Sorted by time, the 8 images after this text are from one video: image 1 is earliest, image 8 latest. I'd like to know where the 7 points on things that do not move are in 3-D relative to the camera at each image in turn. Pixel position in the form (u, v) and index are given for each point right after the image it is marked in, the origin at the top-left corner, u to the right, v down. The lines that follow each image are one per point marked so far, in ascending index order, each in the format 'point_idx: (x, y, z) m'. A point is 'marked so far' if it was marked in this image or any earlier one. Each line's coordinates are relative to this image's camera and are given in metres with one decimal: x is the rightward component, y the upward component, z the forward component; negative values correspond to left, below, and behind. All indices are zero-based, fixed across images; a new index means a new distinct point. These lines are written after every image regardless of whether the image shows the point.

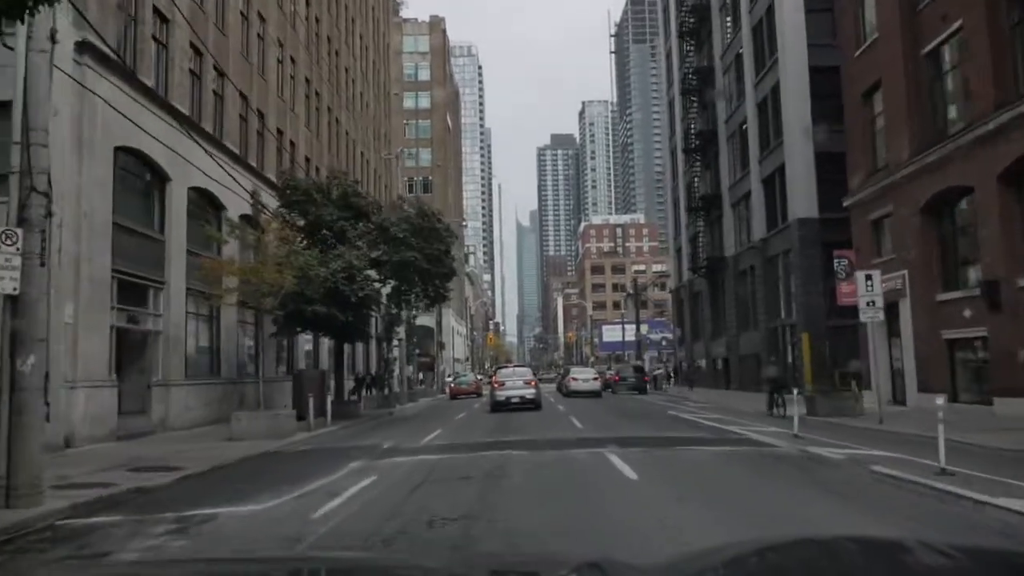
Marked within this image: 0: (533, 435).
0: (+0.5, -3.5, +19.6) m
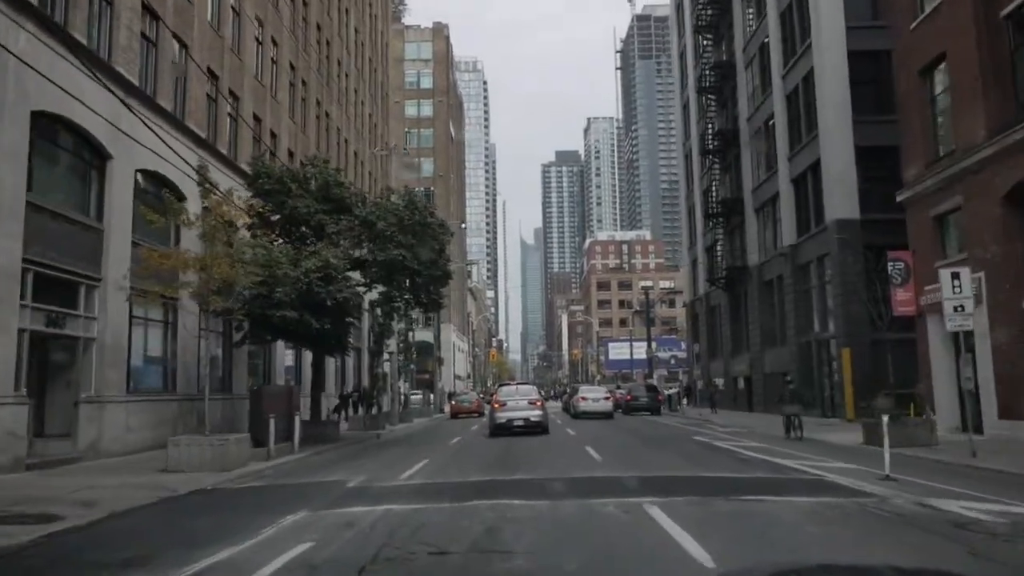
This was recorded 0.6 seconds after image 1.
0: (+0.5, -3.4, +15.6) m
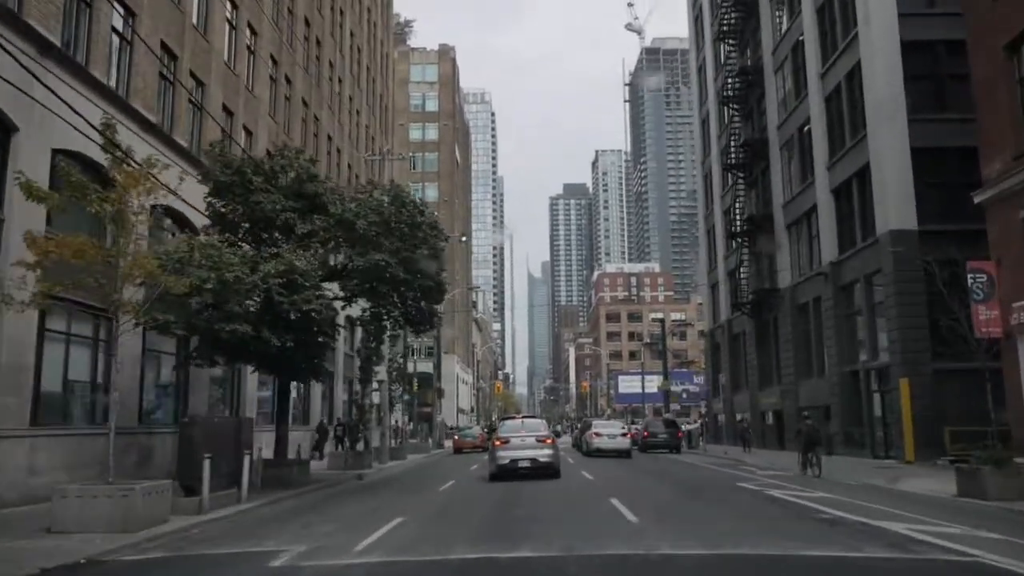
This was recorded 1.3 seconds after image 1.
0: (+0.6, -3.4, +11.3) m
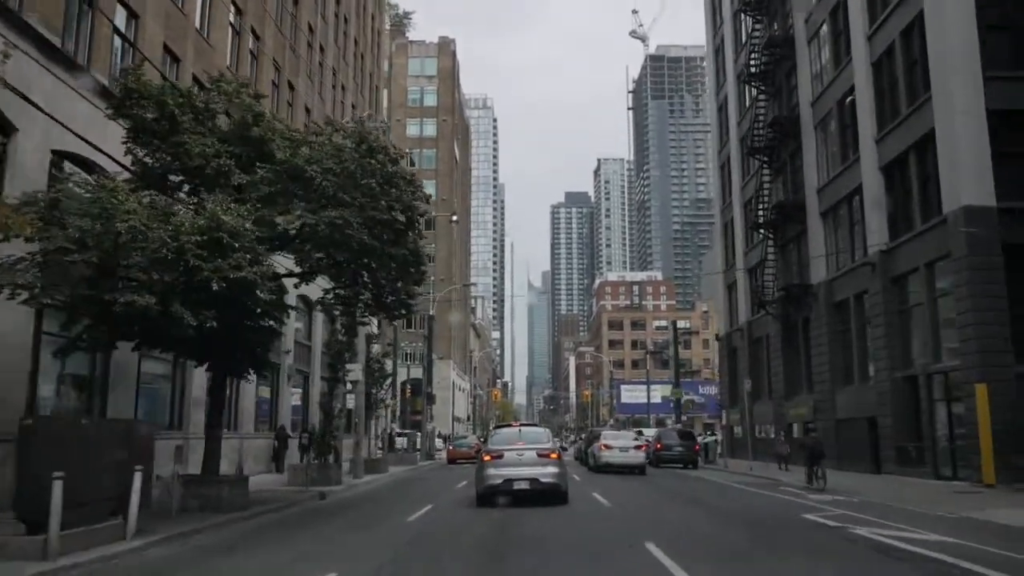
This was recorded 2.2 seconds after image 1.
0: (+0.4, -2.7, +6.6) m
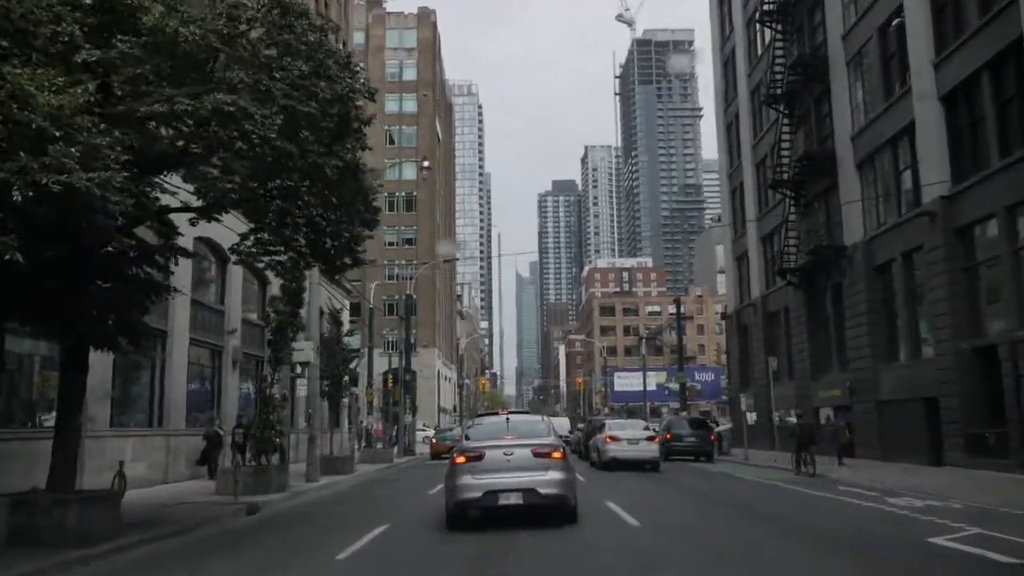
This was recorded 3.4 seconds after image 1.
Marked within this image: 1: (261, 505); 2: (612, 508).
0: (+0.4, -1.7, +1.4) m
1: (-5.5, -4.7, +18.2) m
2: (+1.8, -4.1, +15.4) m
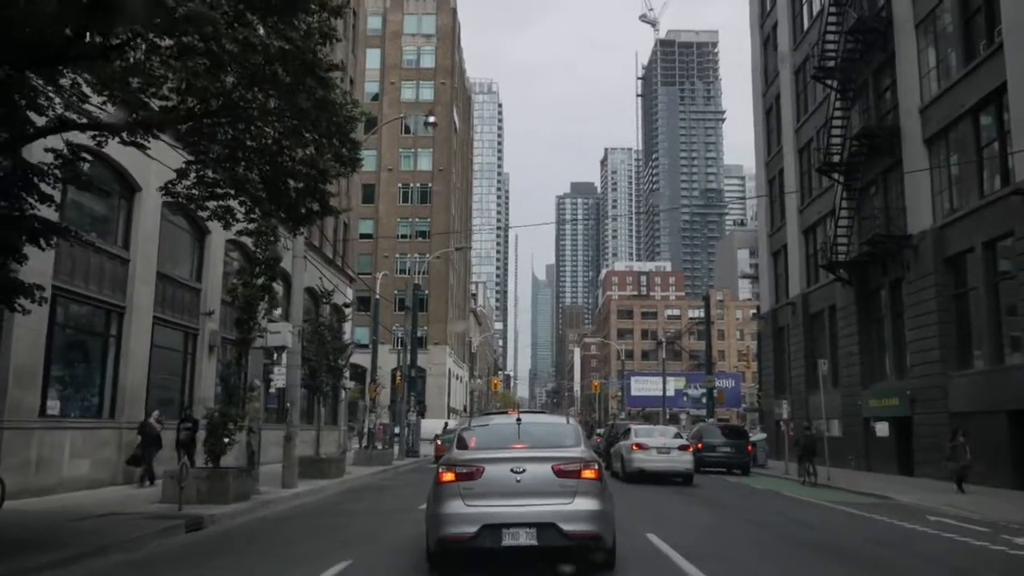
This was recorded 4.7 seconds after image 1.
0: (+0.3, -1.2, -2.2) m
1: (-5.3, -4.1, +14.7) m
2: (+2.0, -3.6, +11.7) m
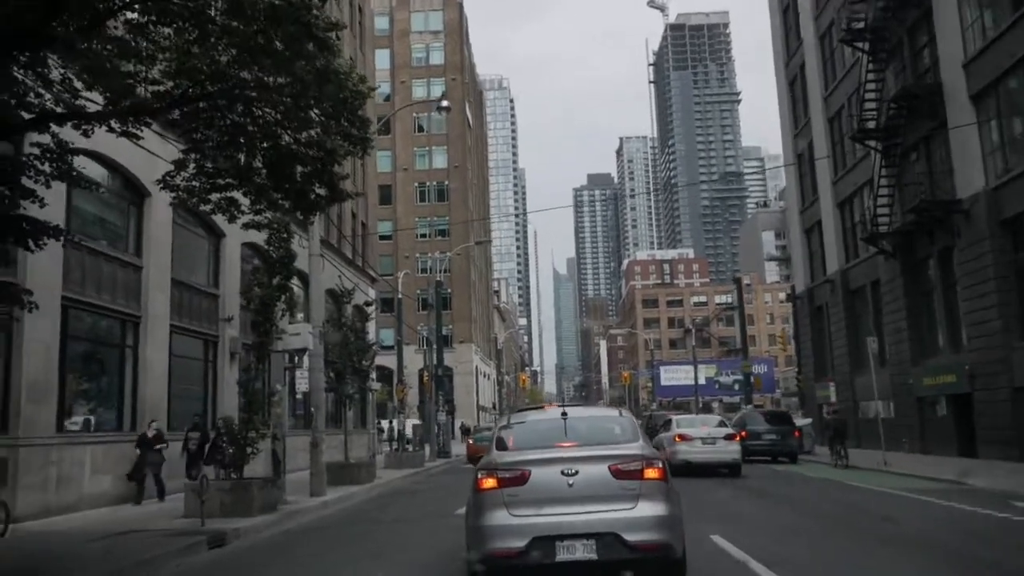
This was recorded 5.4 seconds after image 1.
0: (+0.4, -1.0, -3.3) m
1: (-4.6, -4.1, +13.8) m
2: (+2.6, -3.2, +10.6) m
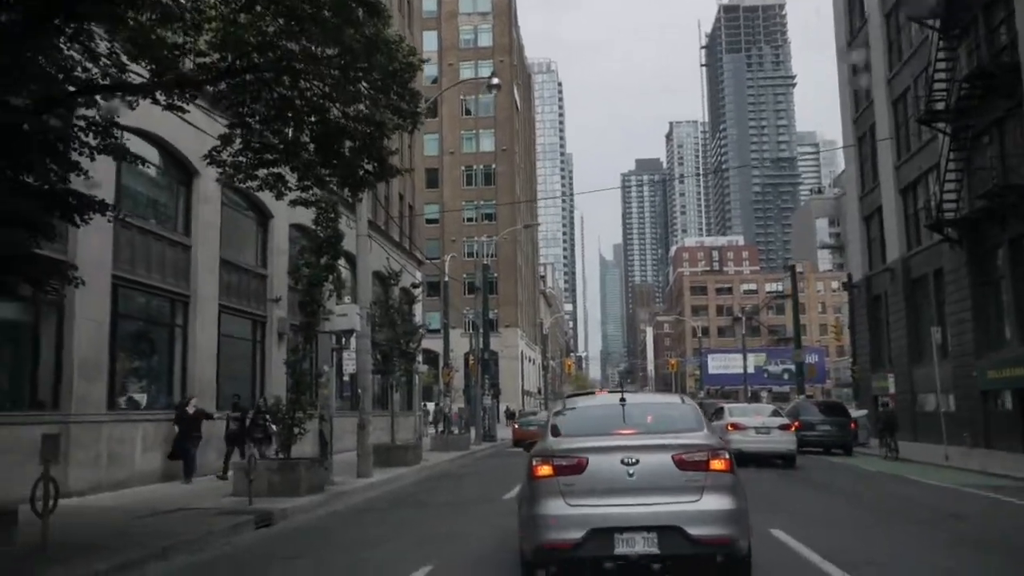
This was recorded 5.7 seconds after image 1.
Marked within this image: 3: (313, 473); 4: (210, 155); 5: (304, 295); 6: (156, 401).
0: (+0.3, -1.0, -3.7) m
1: (-3.8, -3.7, +13.7) m
2: (+3.2, -3.0, +10.1) m
3: (-3.9, -3.6, +16.1) m
4: (-4.0, +1.7, +11.2) m
5: (-4.2, -0.1, +16.8) m
6: (-8.1, -2.6, +19.0) m
